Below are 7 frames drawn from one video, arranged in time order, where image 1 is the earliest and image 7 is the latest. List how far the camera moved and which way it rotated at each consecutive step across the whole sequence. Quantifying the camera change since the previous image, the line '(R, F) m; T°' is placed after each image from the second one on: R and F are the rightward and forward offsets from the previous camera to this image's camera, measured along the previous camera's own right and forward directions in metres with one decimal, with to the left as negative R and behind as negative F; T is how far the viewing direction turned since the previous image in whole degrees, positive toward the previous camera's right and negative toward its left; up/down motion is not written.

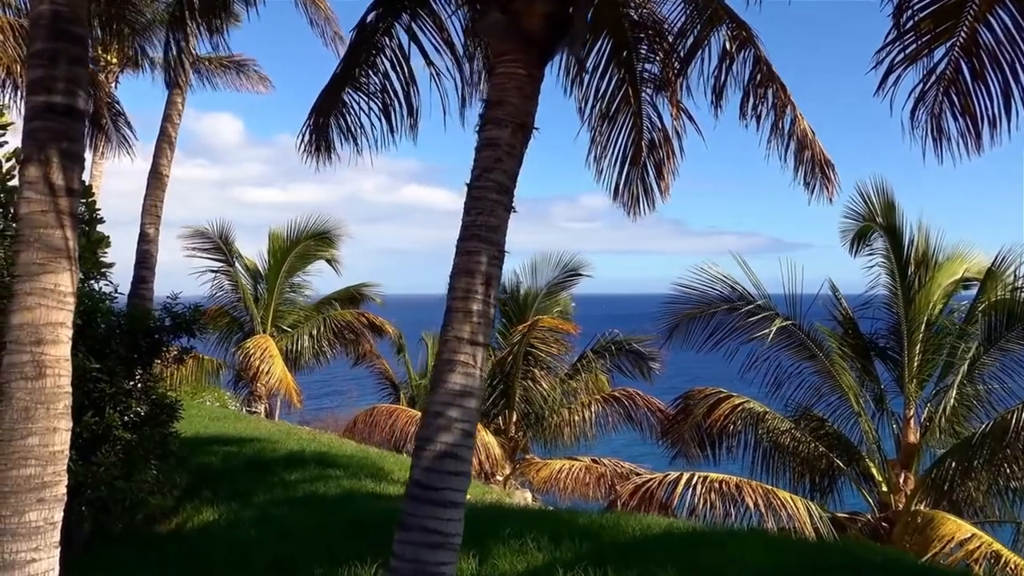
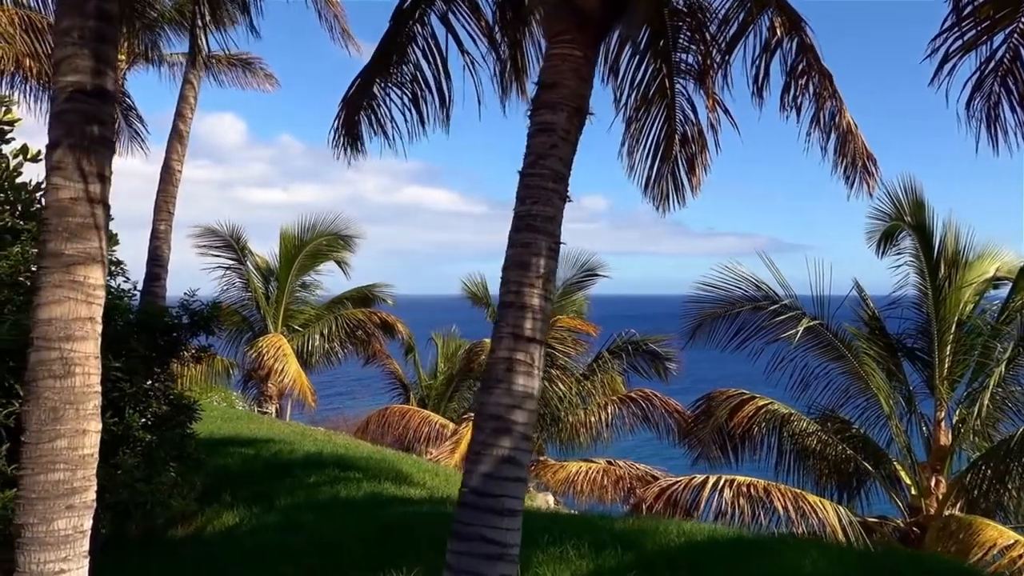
(-0.2, +0.2) m; 0°
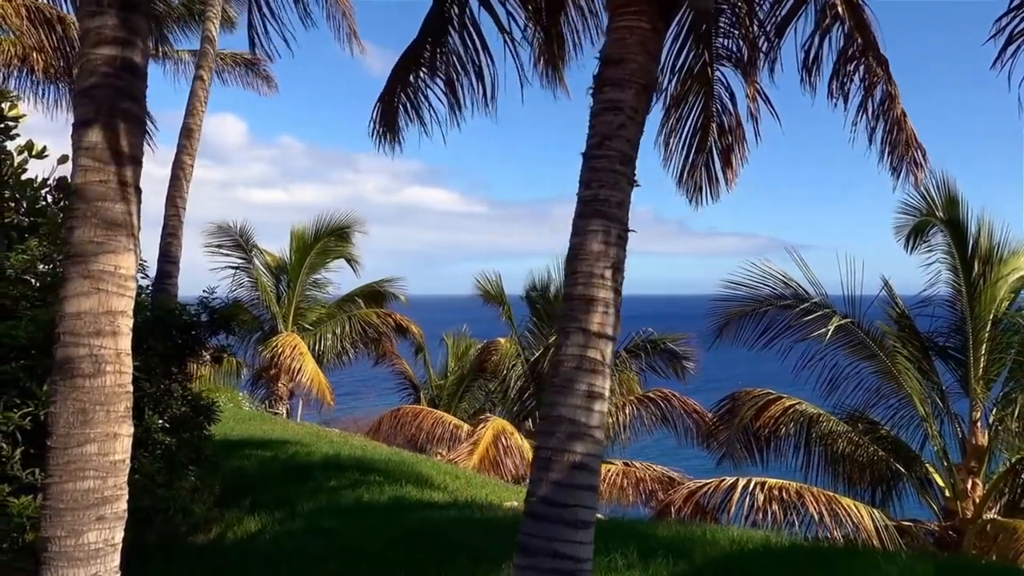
(-0.2, +0.3) m; 0°
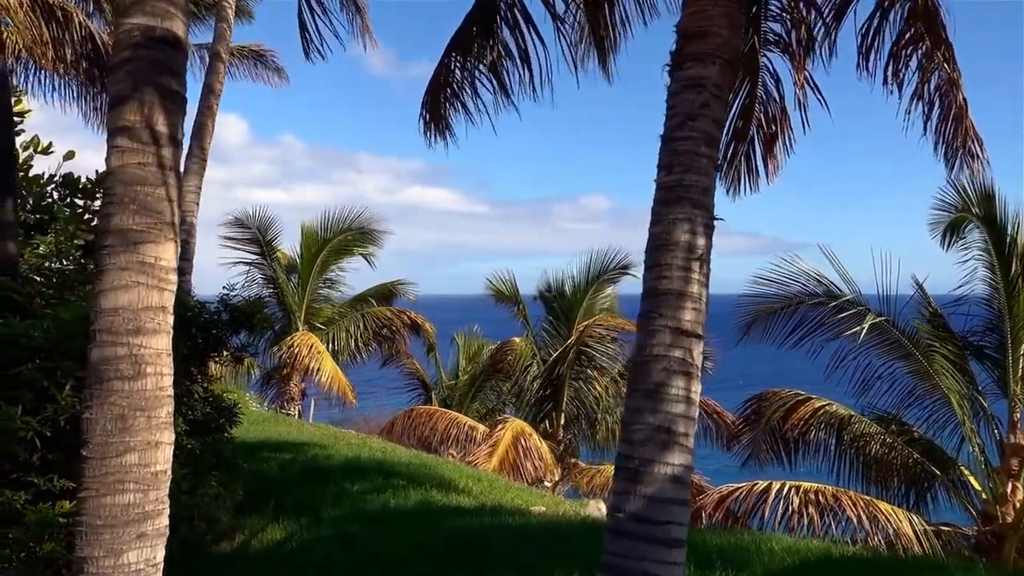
(-0.3, +0.3) m; 0°
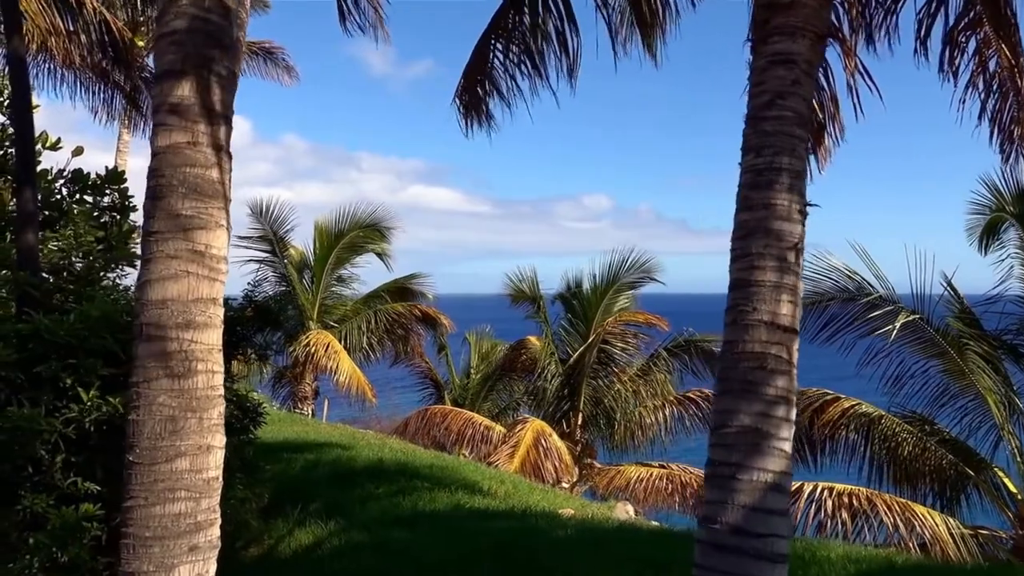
(-0.2, +0.2) m; 0°
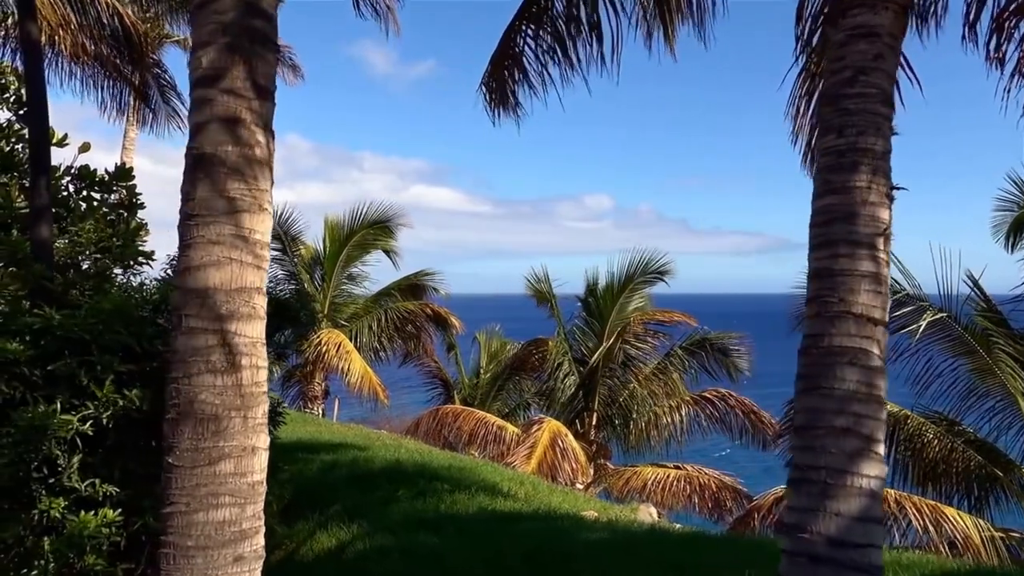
(-0.2, +0.2) m; 0°
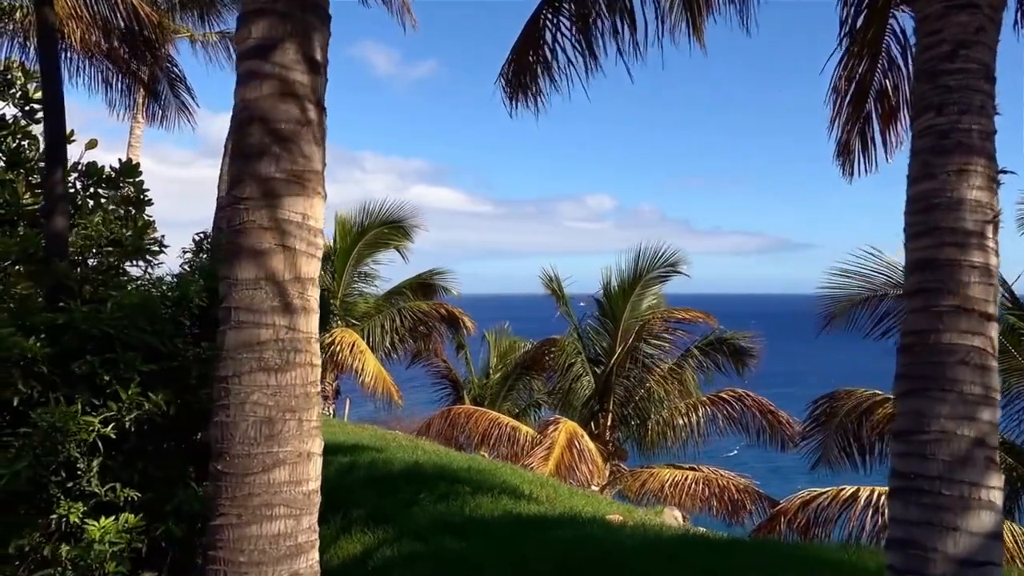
(-0.2, +0.2) m; 0°
